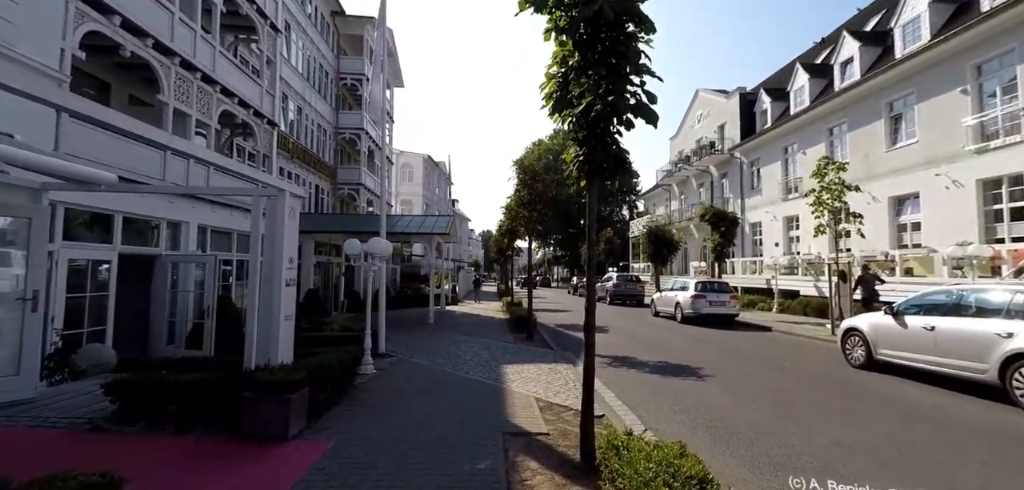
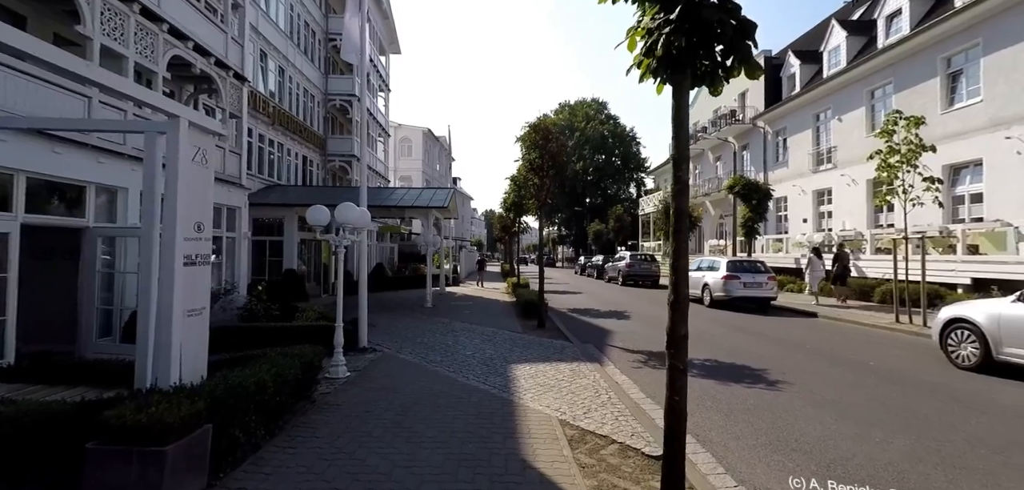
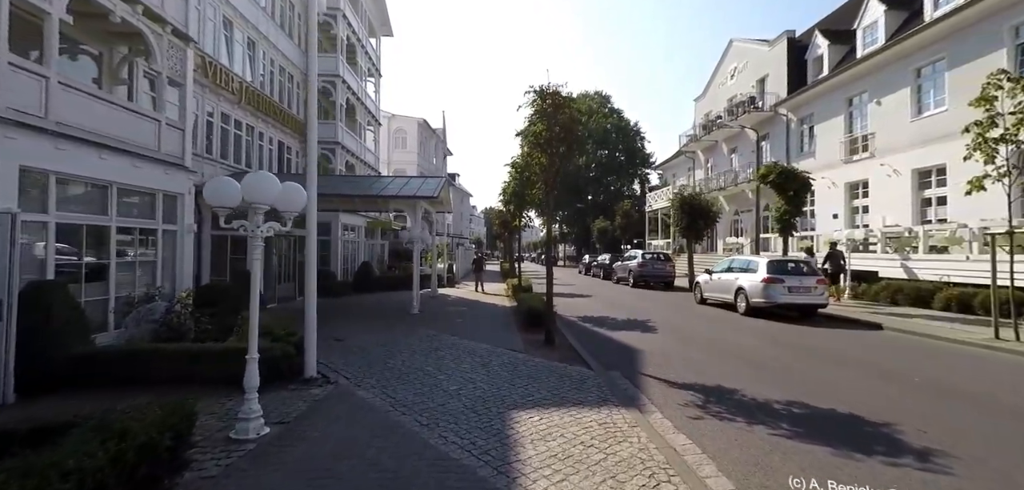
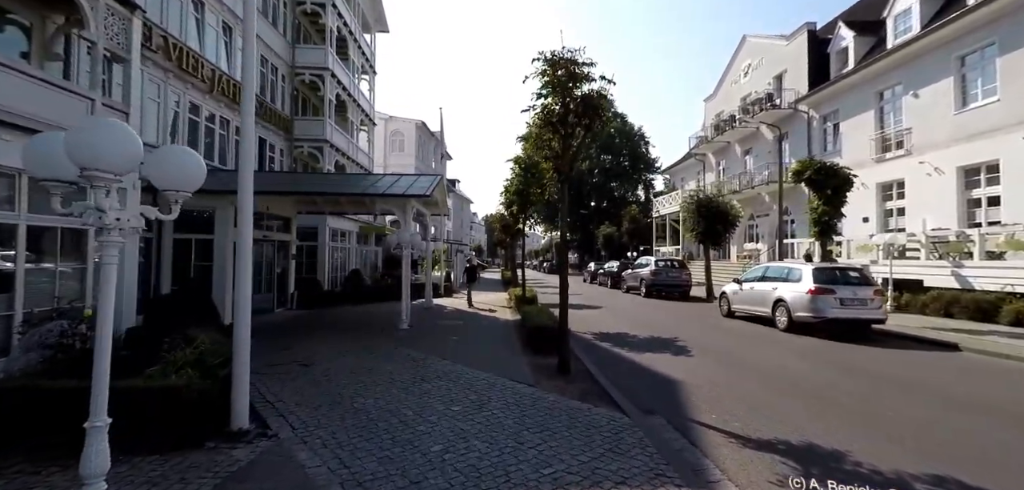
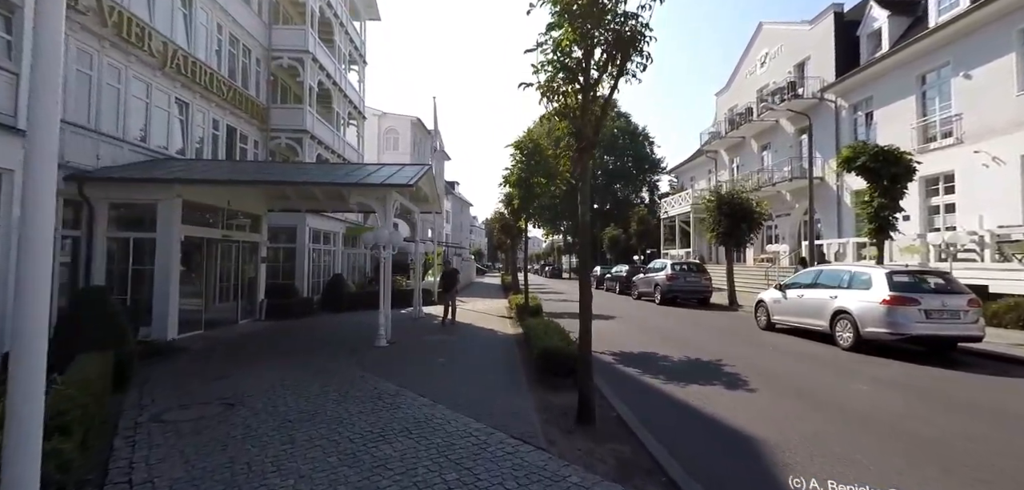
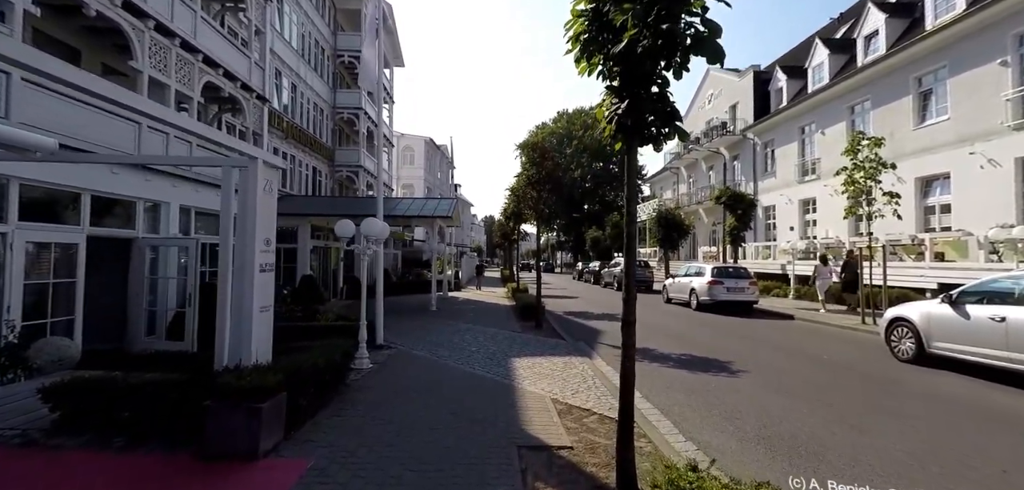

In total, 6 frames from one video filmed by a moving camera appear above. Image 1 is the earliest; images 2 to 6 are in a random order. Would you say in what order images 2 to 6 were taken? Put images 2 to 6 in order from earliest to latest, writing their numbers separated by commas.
6, 2, 3, 4, 5
